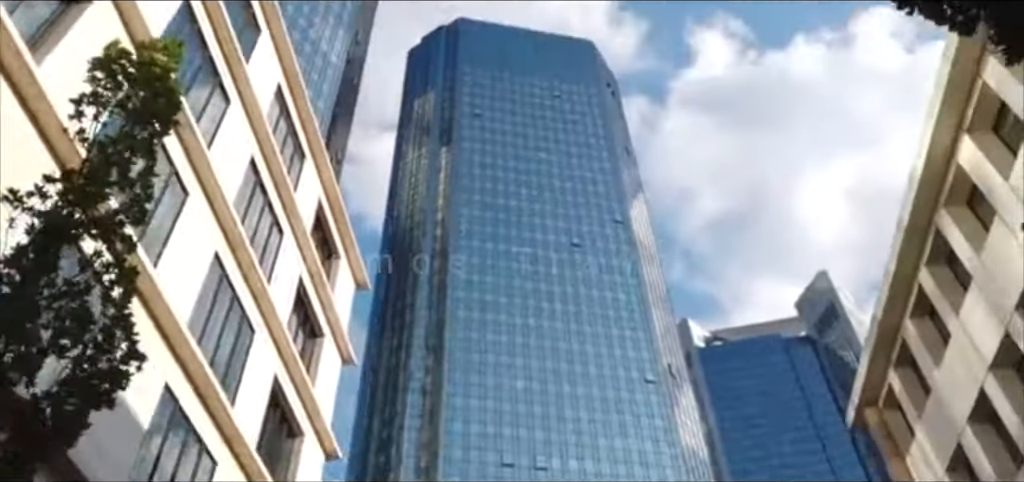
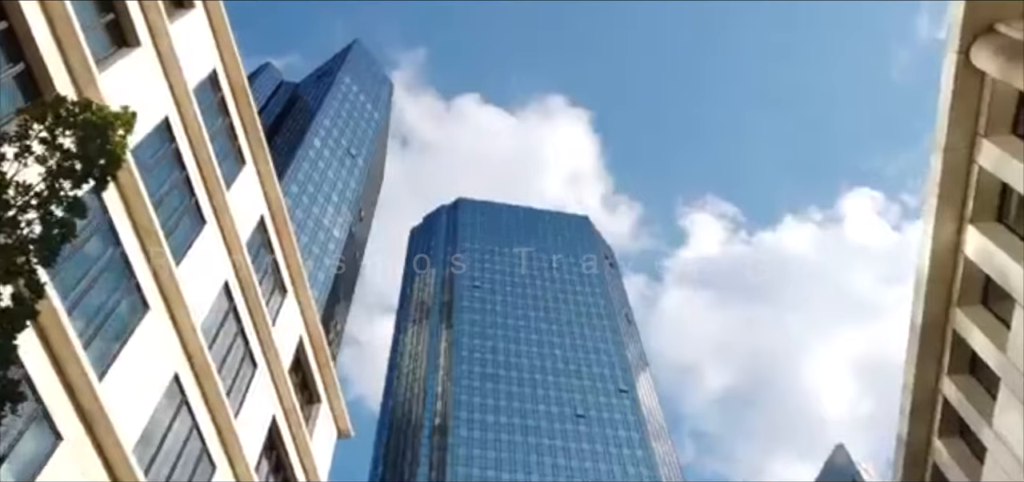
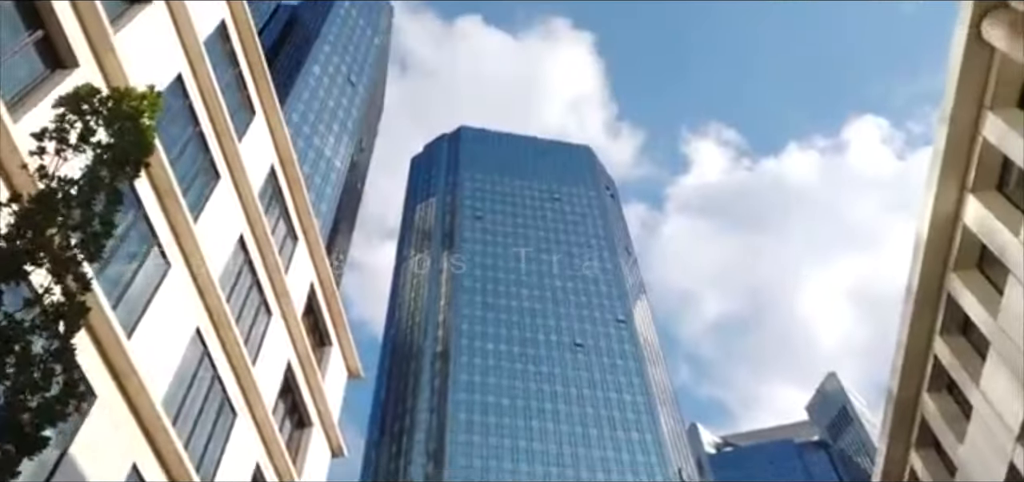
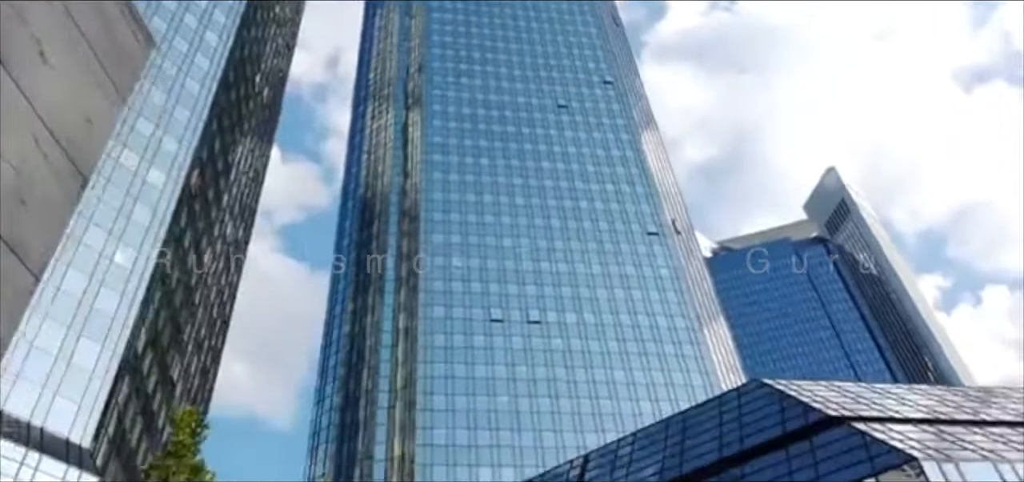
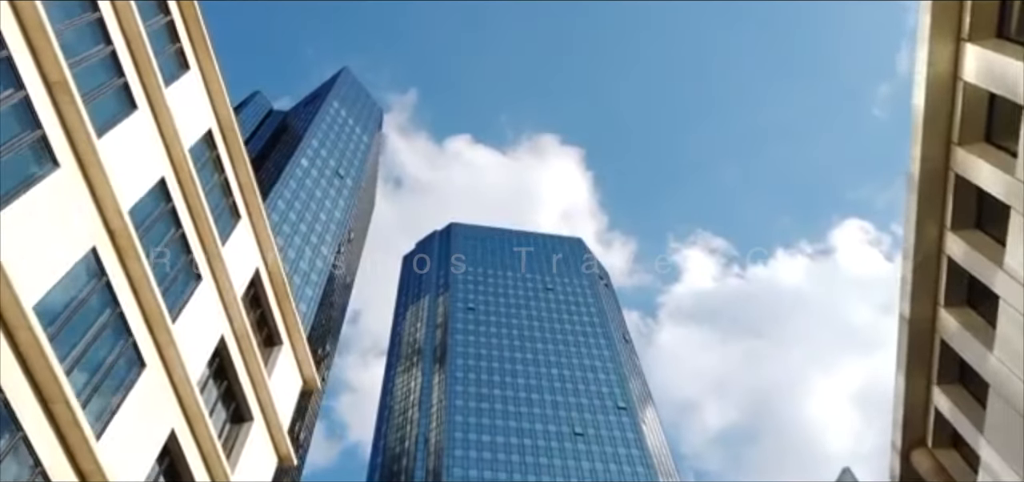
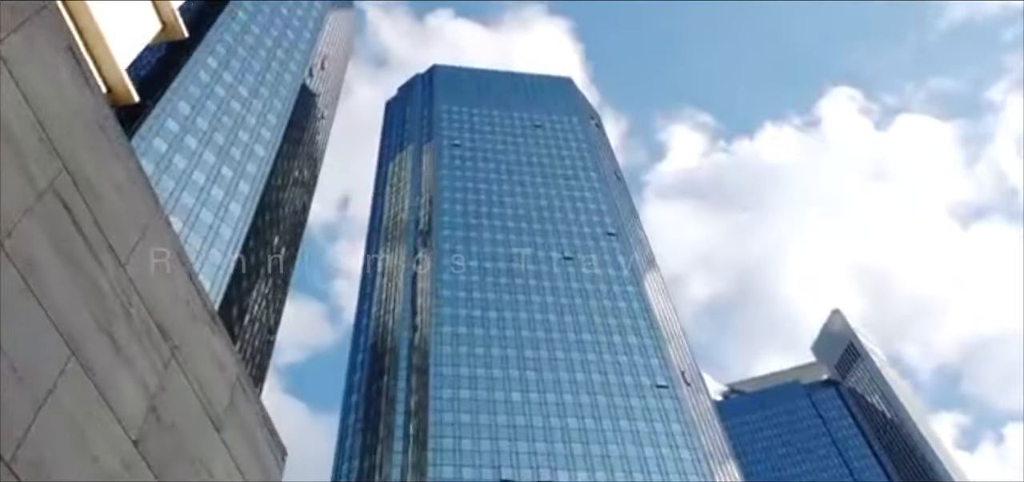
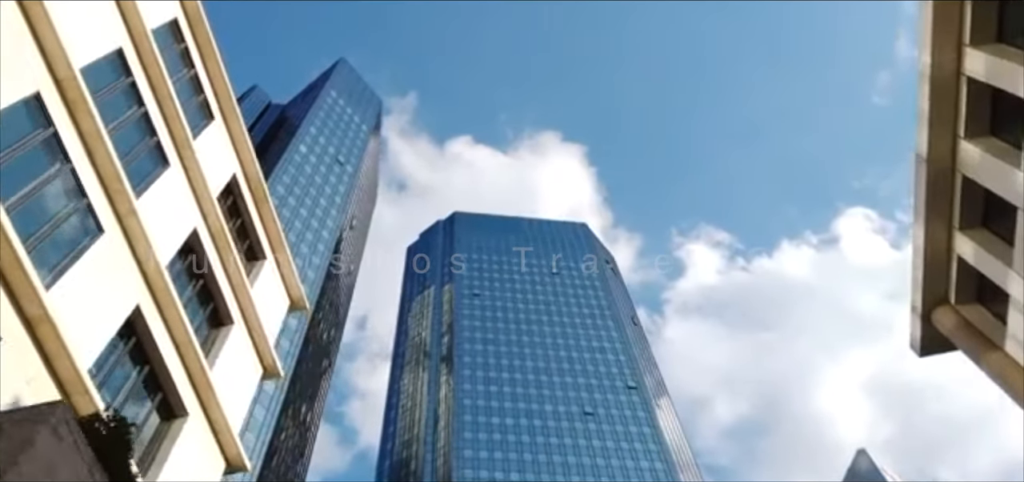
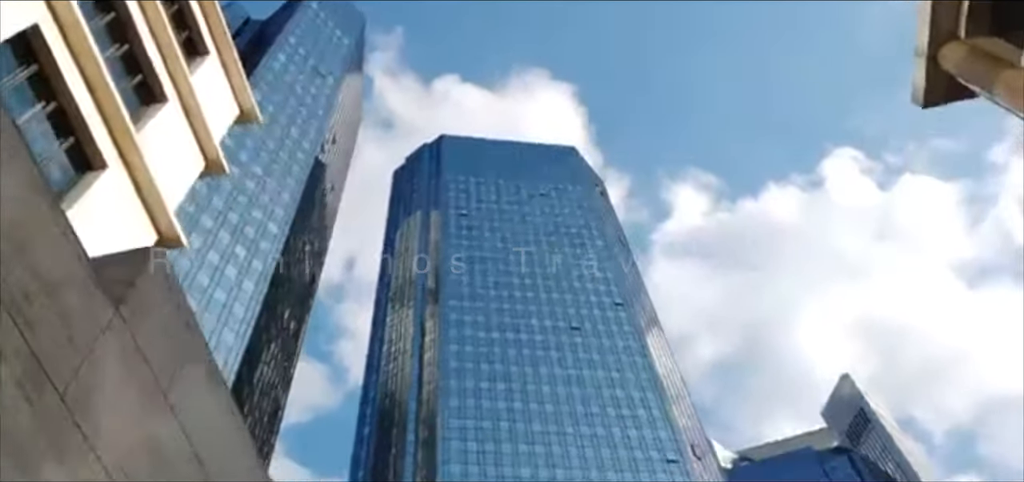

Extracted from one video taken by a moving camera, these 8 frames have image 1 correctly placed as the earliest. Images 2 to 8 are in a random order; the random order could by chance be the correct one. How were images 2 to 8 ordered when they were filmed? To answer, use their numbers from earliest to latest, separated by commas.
3, 2, 5, 7, 8, 6, 4
